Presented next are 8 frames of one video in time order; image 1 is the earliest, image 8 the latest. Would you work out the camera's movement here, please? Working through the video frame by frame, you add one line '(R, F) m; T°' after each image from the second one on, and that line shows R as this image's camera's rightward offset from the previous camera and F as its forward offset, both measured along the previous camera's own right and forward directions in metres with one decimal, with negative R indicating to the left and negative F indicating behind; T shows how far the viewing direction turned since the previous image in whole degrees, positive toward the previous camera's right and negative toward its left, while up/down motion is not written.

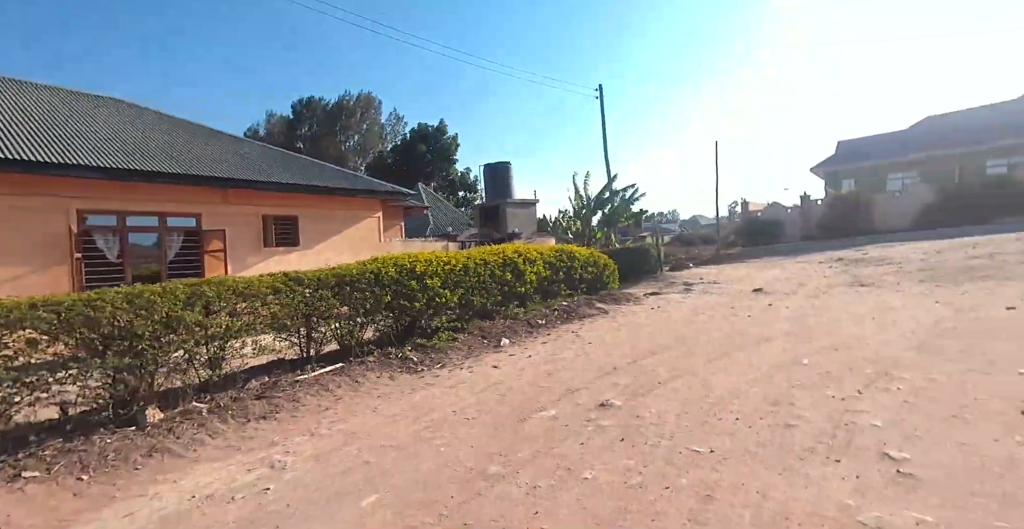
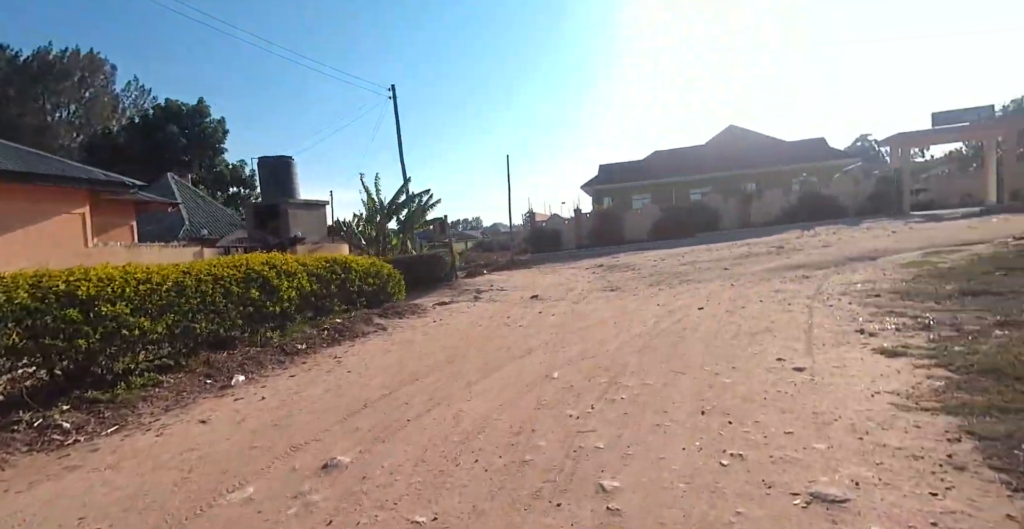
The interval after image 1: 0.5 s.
(+0.3, +0.2) m; +23°
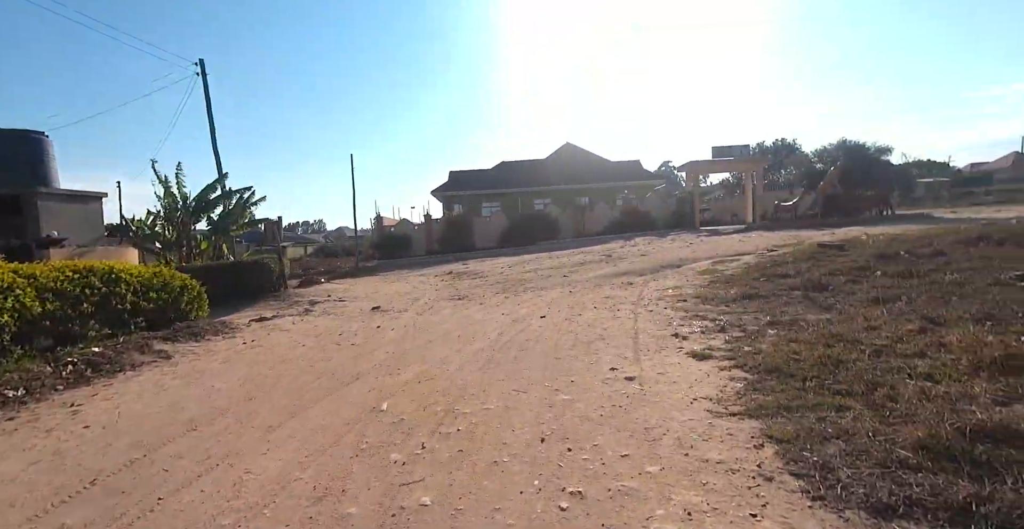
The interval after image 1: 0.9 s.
(+0.2, +0.4) m; +17°
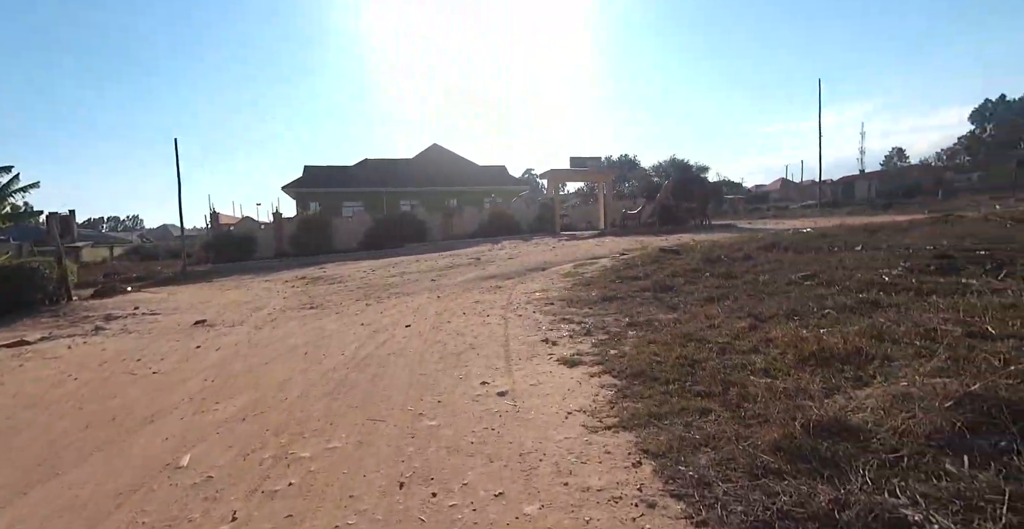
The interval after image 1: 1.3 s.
(+0.1, +0.5) m; +15°
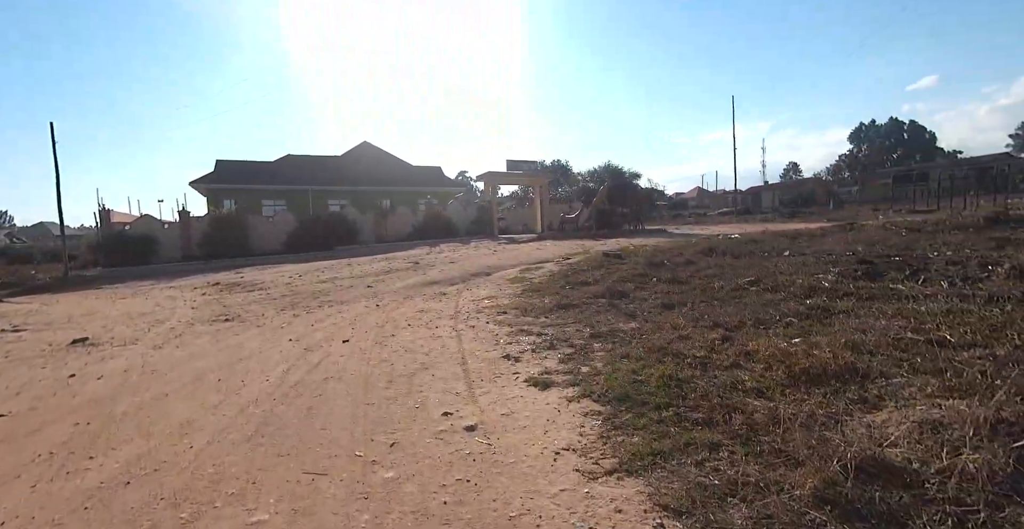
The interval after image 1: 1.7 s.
(-0.3, +0.7) m; +8°
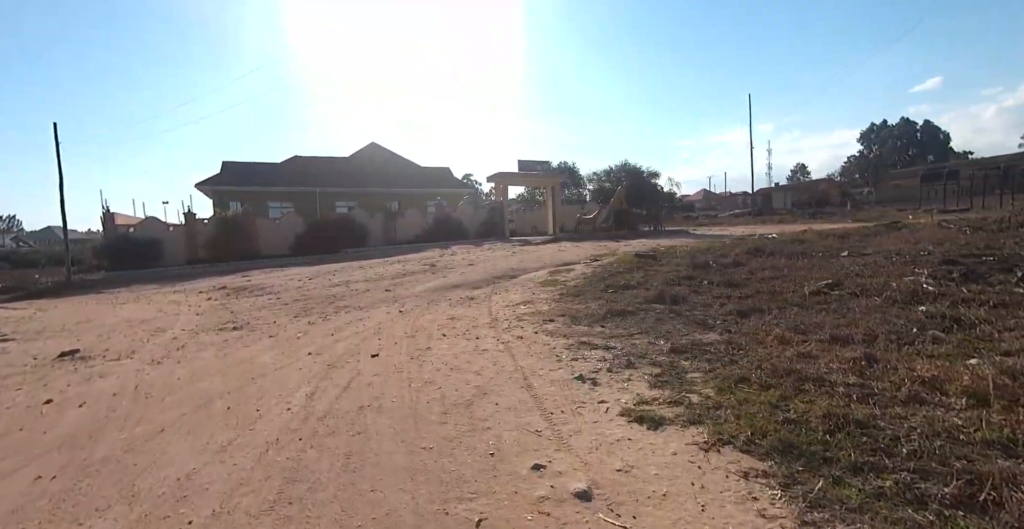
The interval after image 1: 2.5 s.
(-0.7, +1.2) m; -1°
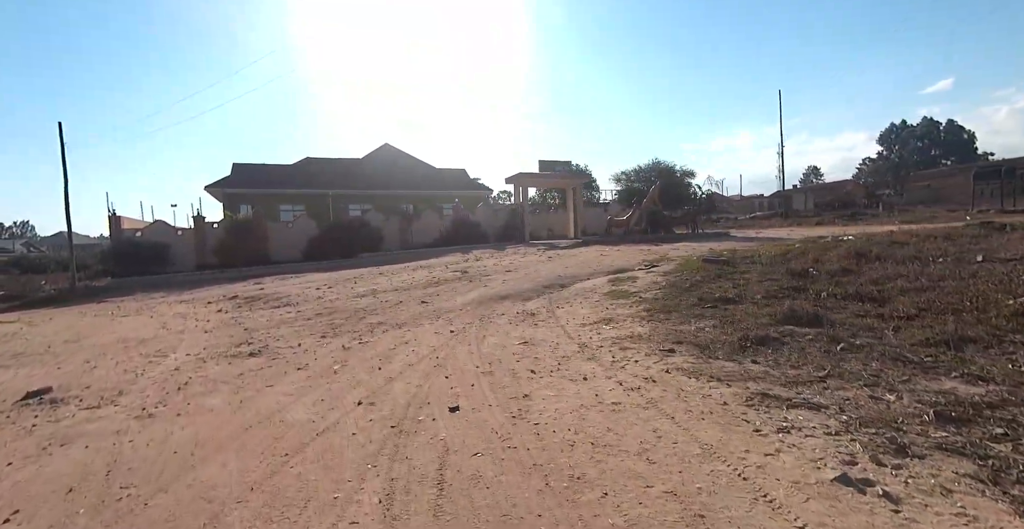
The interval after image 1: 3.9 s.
(-1.3, +2.1) m; -1°
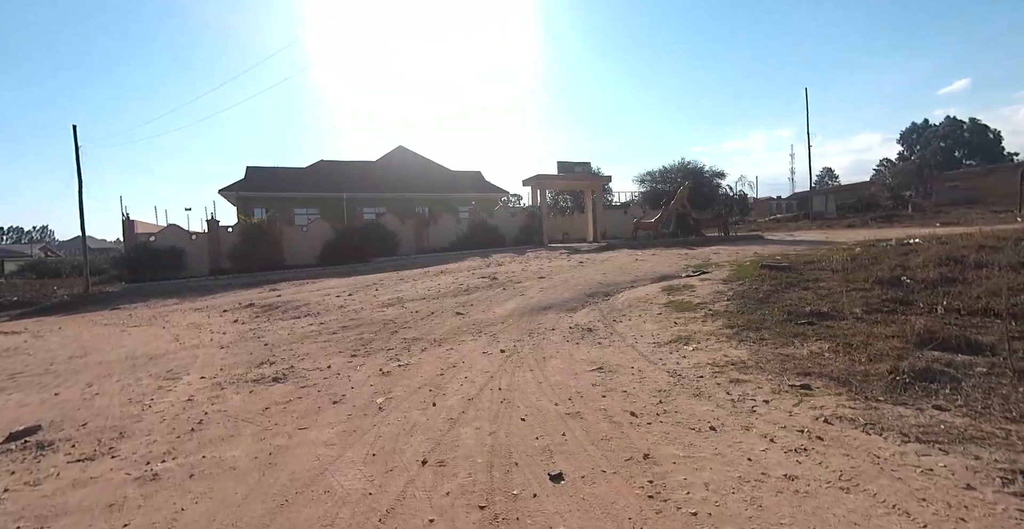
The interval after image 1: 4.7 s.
(-0.9, +1.3) m; -1°
